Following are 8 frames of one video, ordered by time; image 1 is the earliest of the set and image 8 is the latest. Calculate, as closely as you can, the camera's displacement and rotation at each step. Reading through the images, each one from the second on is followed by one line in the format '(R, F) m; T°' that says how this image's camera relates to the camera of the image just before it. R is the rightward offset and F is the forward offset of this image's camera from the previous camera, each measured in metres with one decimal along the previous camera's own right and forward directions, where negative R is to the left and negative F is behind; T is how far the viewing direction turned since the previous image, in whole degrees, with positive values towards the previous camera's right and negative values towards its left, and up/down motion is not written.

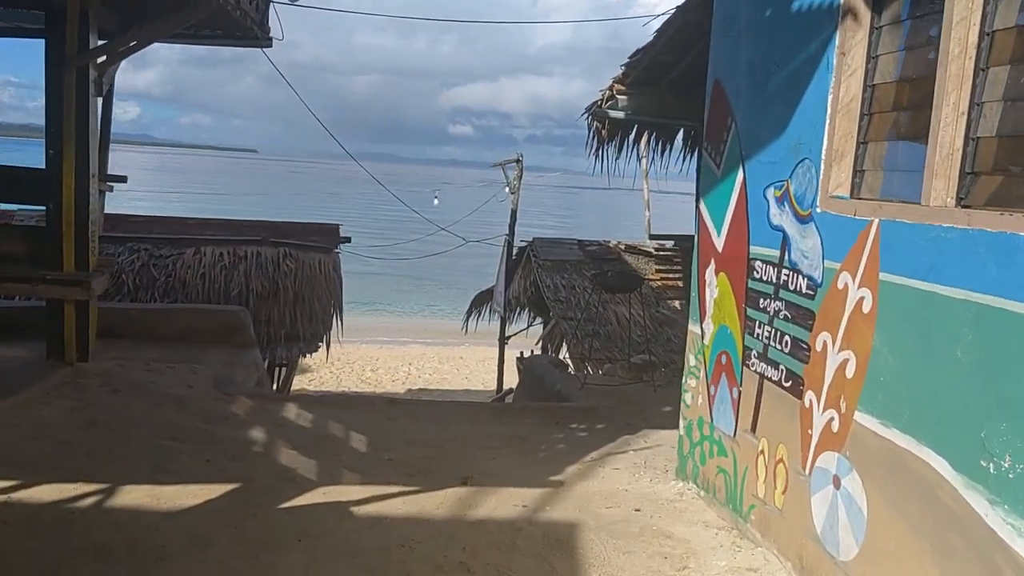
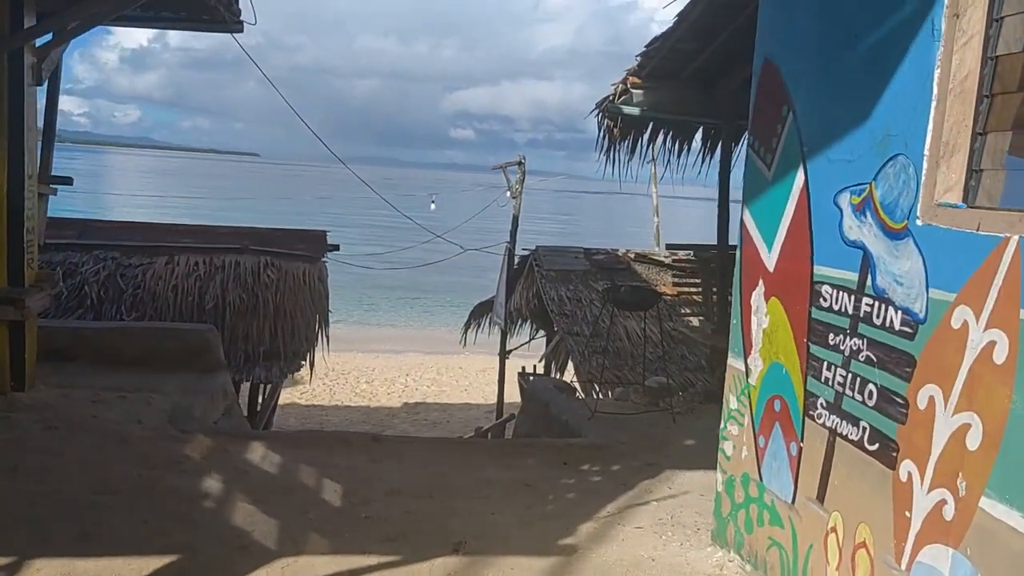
(0.0, +0.7) m; 0°
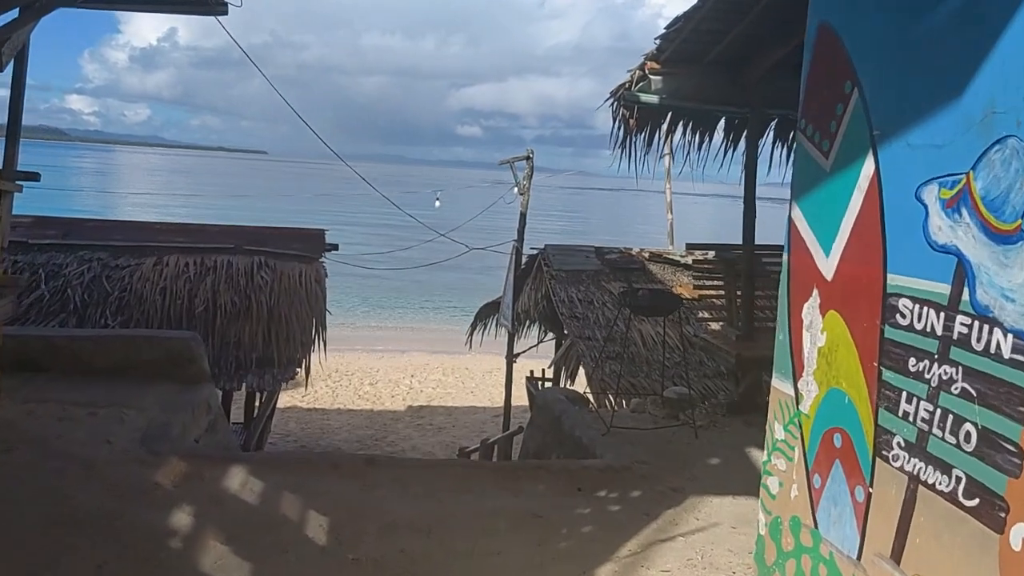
(0.0, +0.4) m; 0°
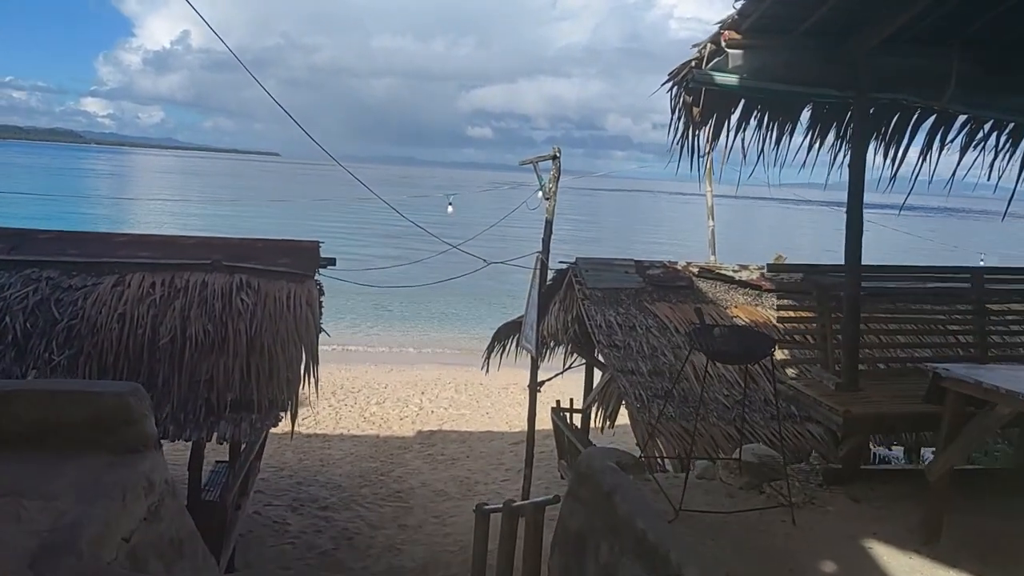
(-0.1, +1.2) m; -1°
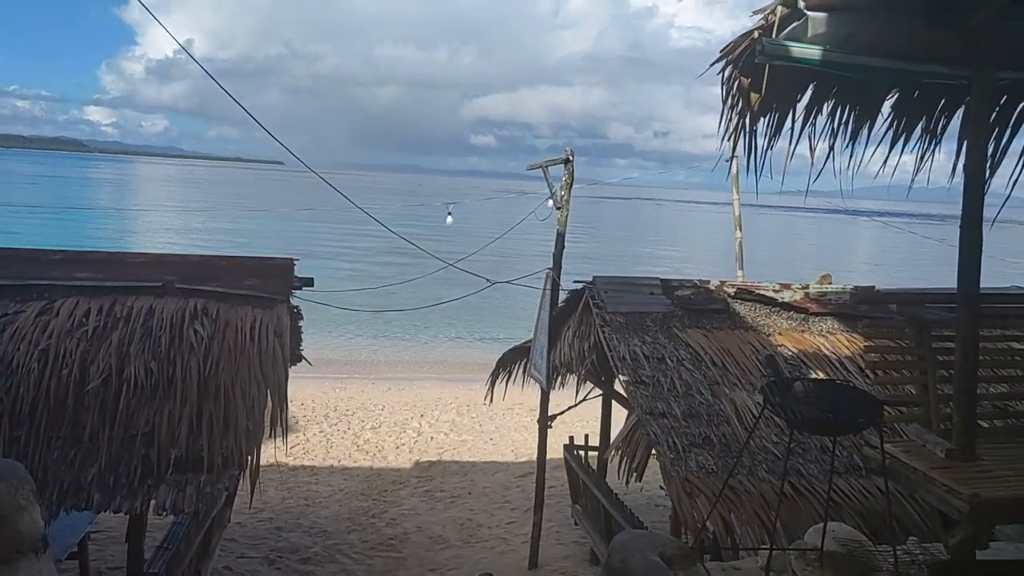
(0.0, +1.0) m; 0°
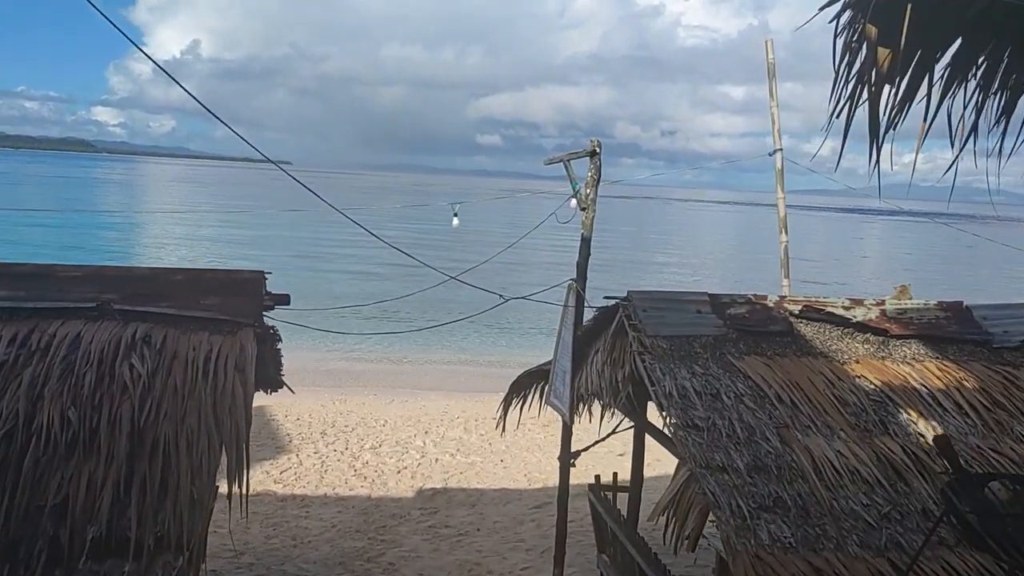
(-0.1, +1.1) m; 0°
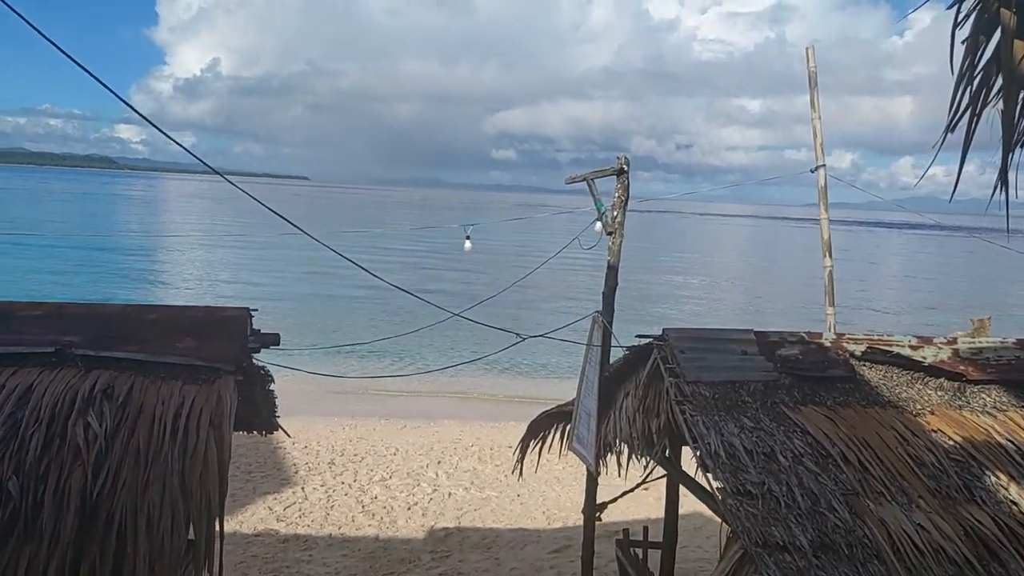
(0.0, +0.6) m; -1°
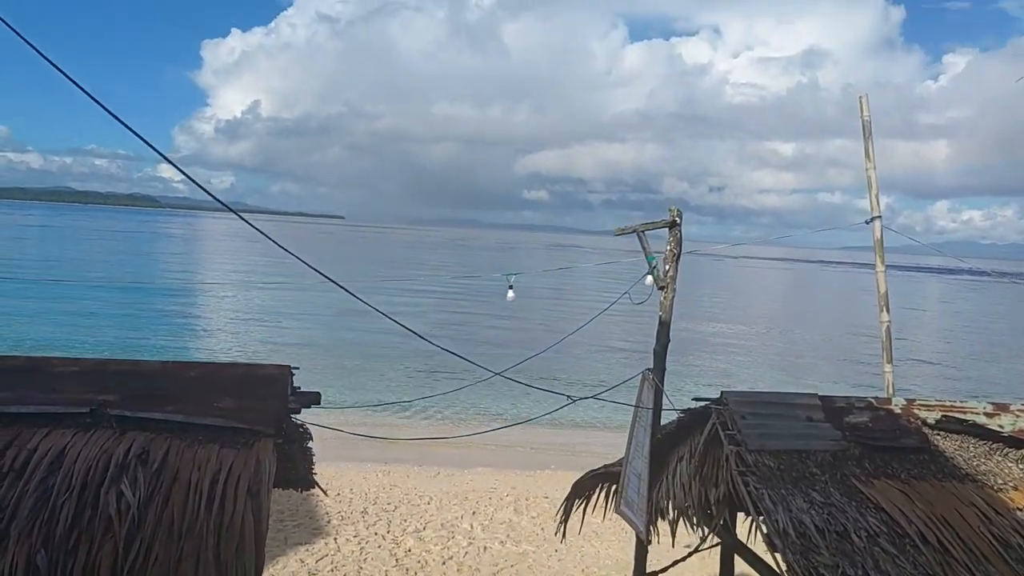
(-0.1, +0.2) m; -2°
